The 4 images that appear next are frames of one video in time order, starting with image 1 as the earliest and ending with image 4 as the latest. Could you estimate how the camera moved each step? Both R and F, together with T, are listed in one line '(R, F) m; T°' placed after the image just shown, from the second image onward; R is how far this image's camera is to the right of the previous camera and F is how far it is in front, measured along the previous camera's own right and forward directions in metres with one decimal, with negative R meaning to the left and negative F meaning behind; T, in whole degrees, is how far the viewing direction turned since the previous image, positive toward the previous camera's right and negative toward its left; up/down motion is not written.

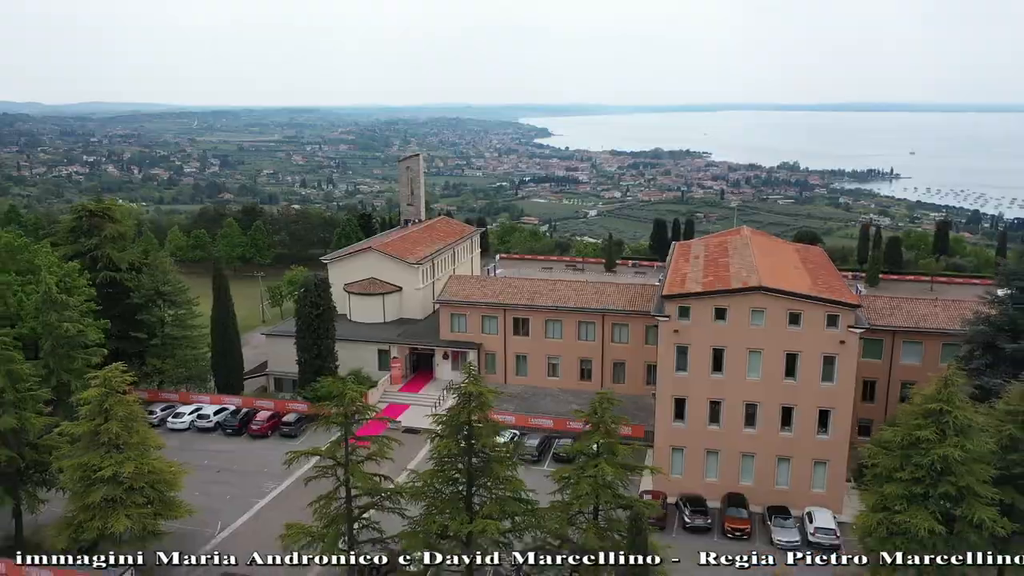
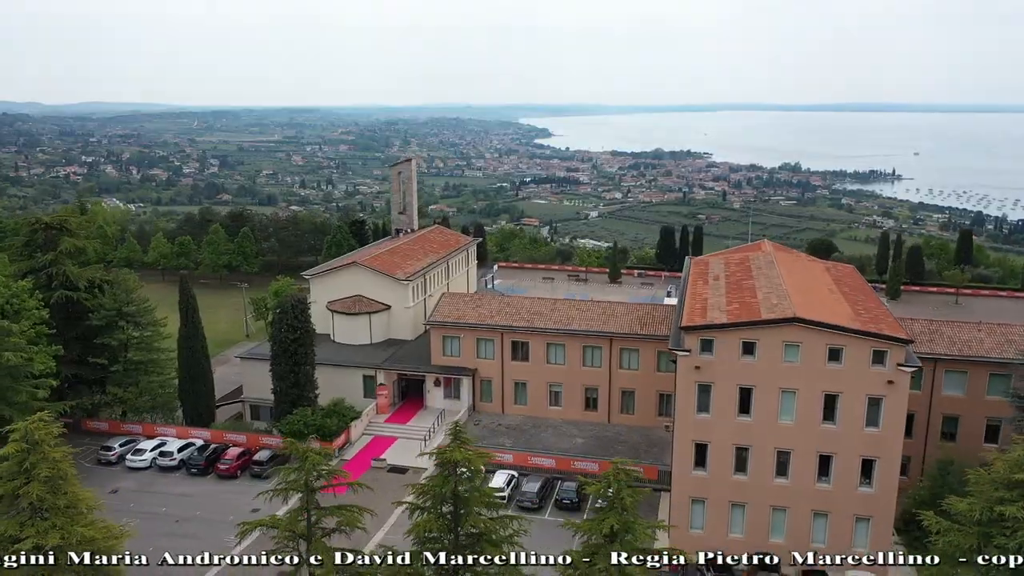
(+0.1, +2.6) m; 0°
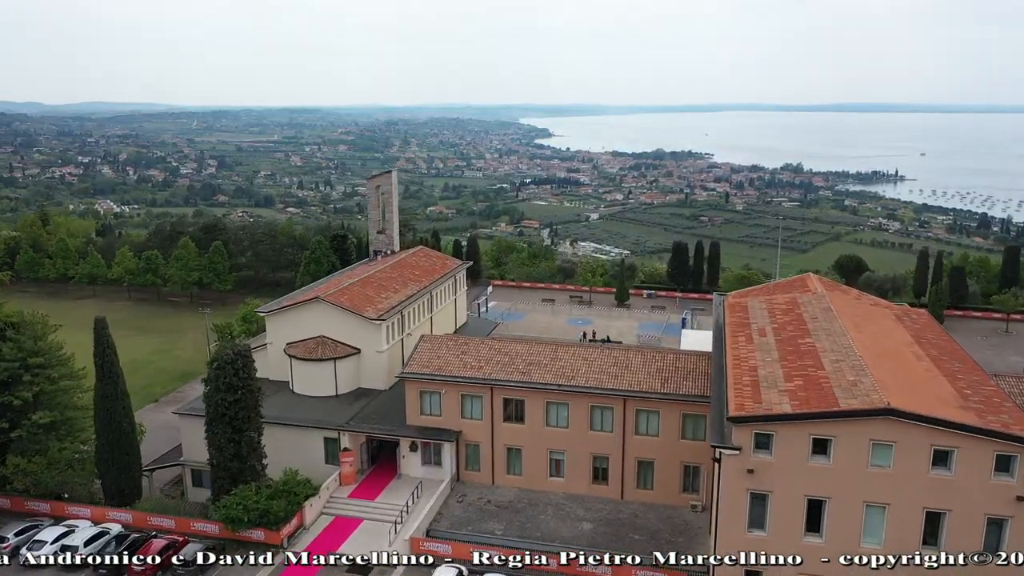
(+0.2, +4.6) m; 0°
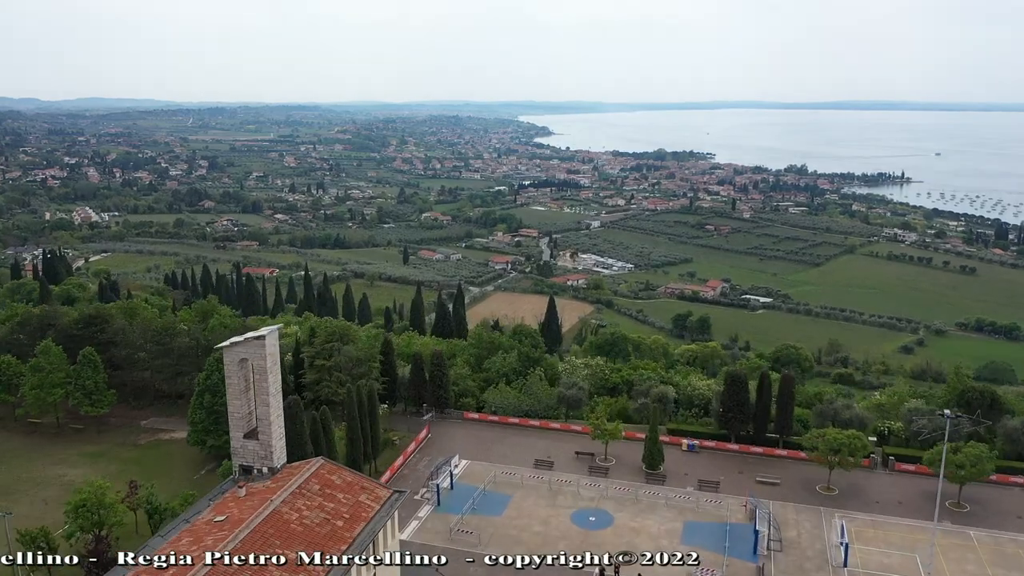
(+0.7, +13.7) m; 0°
